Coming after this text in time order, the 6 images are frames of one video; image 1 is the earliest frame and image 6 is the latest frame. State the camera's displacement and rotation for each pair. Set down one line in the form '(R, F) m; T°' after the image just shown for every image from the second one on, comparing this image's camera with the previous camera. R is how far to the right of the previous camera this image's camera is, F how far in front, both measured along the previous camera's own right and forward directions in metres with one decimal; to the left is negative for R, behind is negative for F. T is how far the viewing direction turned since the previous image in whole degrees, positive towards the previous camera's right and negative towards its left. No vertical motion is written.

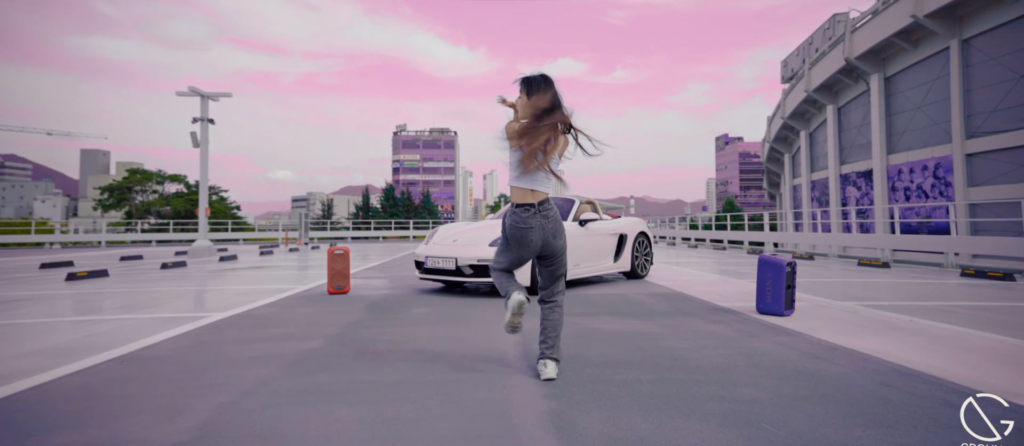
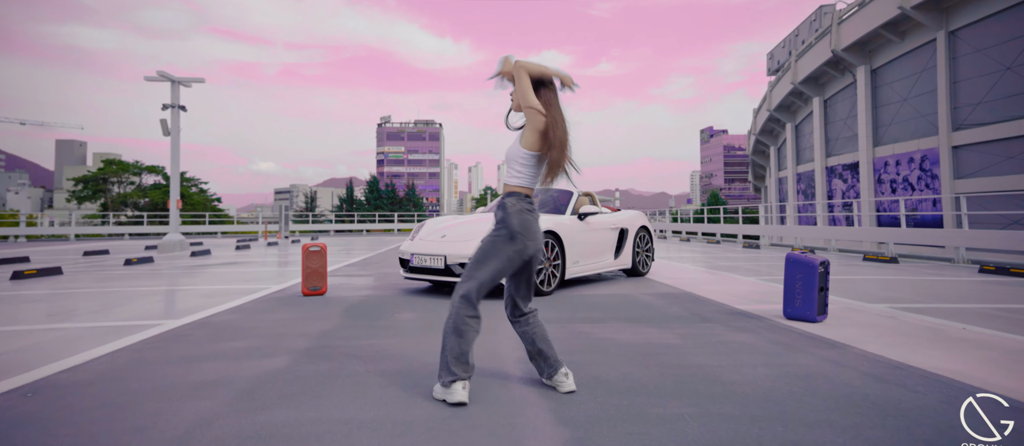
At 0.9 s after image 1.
(-0.1, +0.5) m; +2°
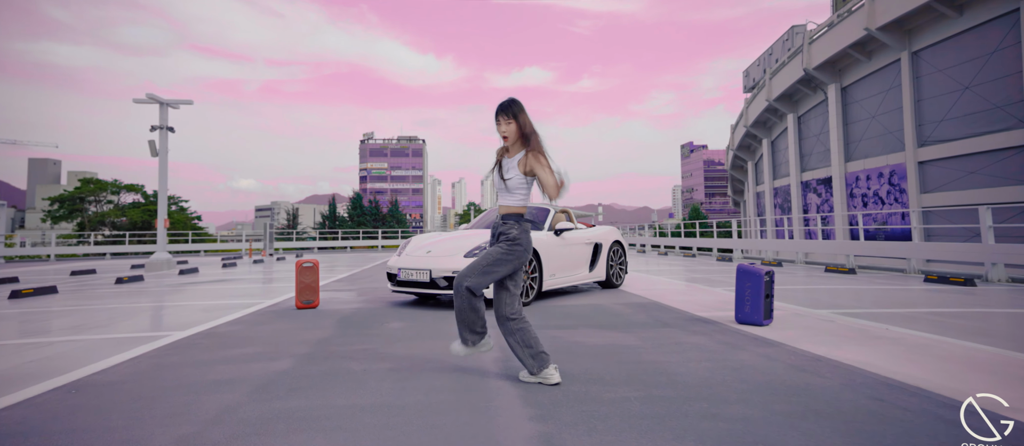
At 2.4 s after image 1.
(+0.1, -0.4) m; +2°
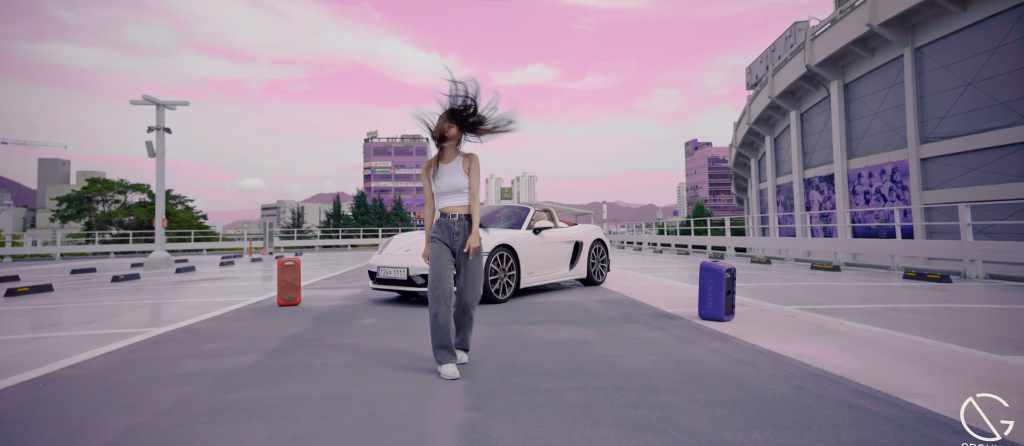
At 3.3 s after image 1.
(+0.4, -0.1) m; -1°
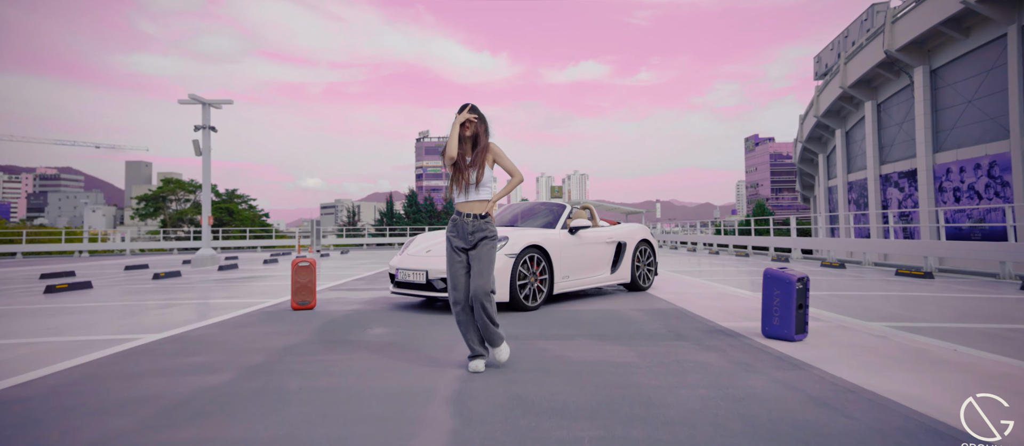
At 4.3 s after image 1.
(+0.2, +0.6) m; -6°
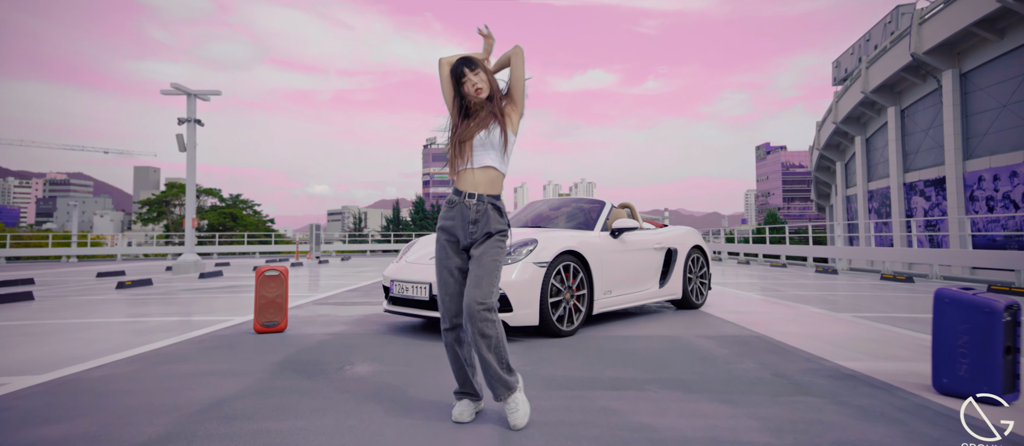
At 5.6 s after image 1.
(-0.2, +1.2) m; -1°
